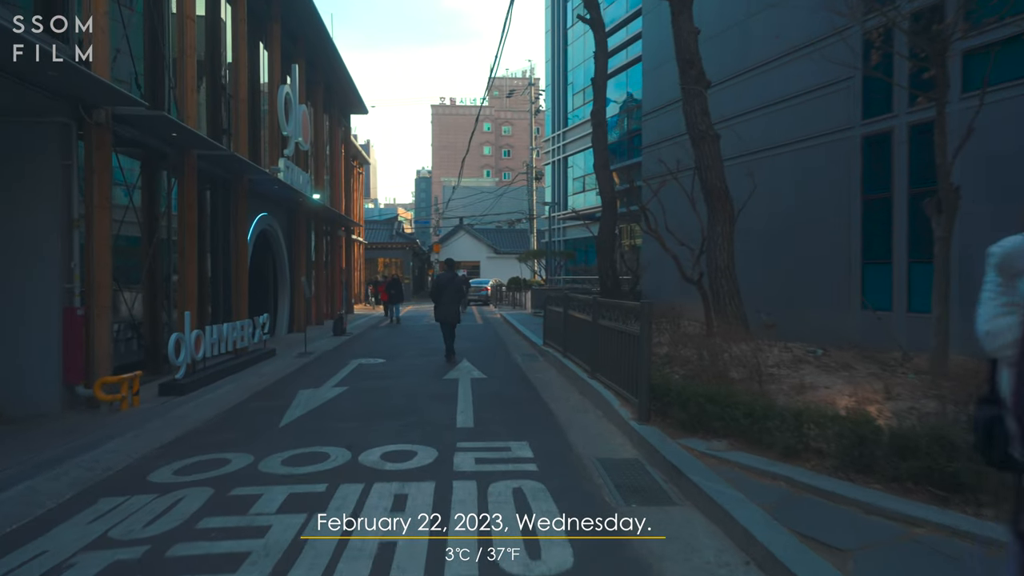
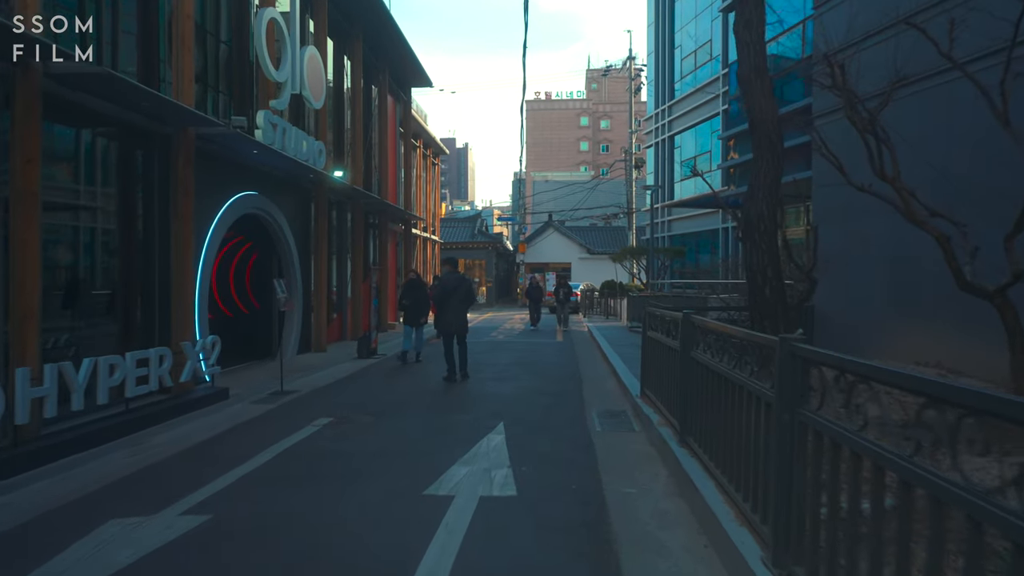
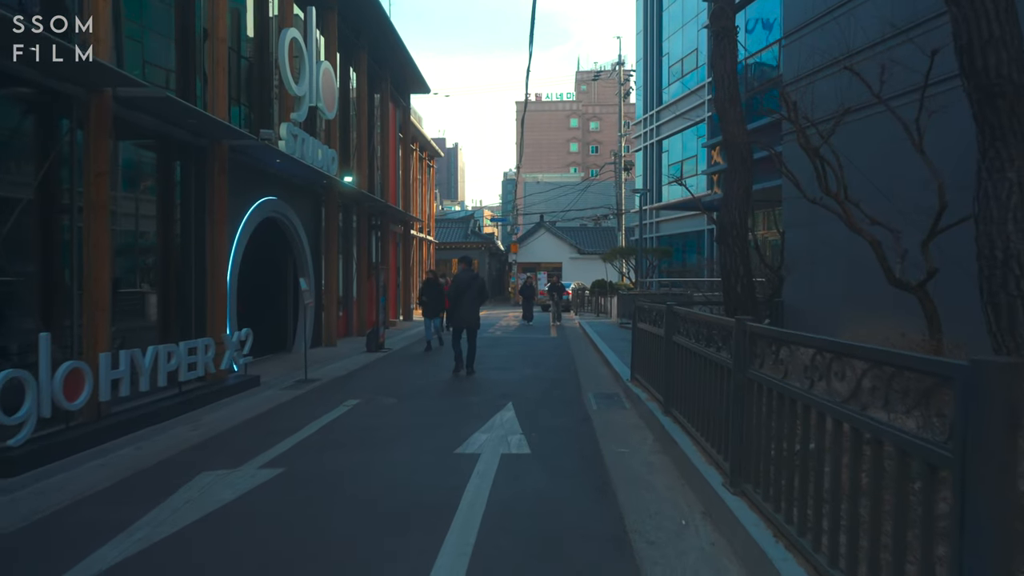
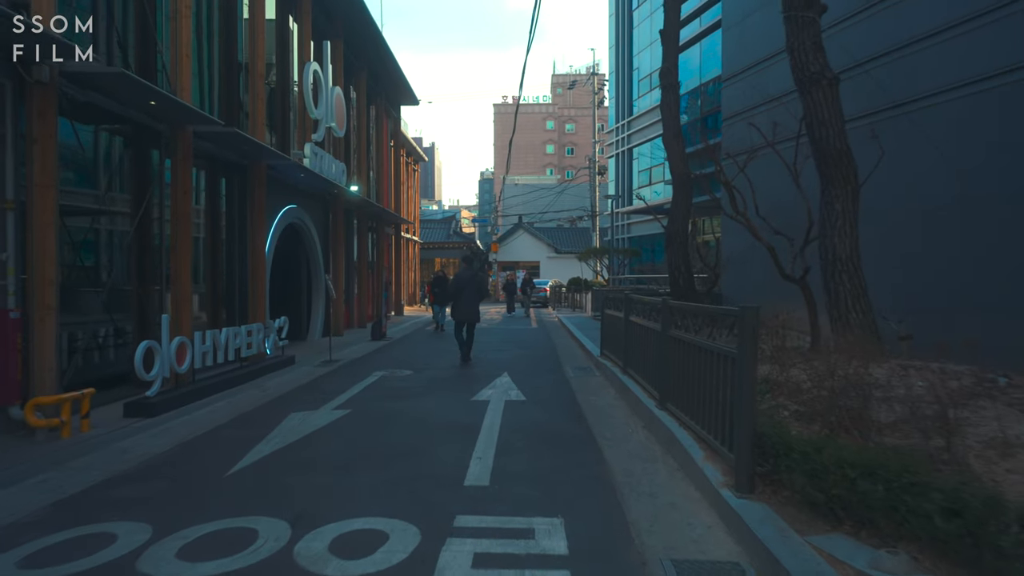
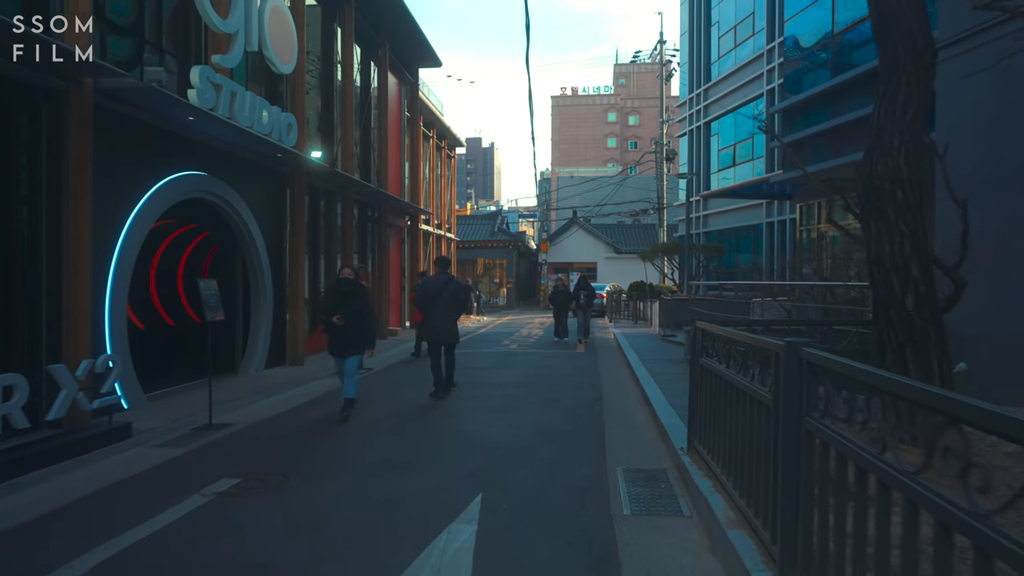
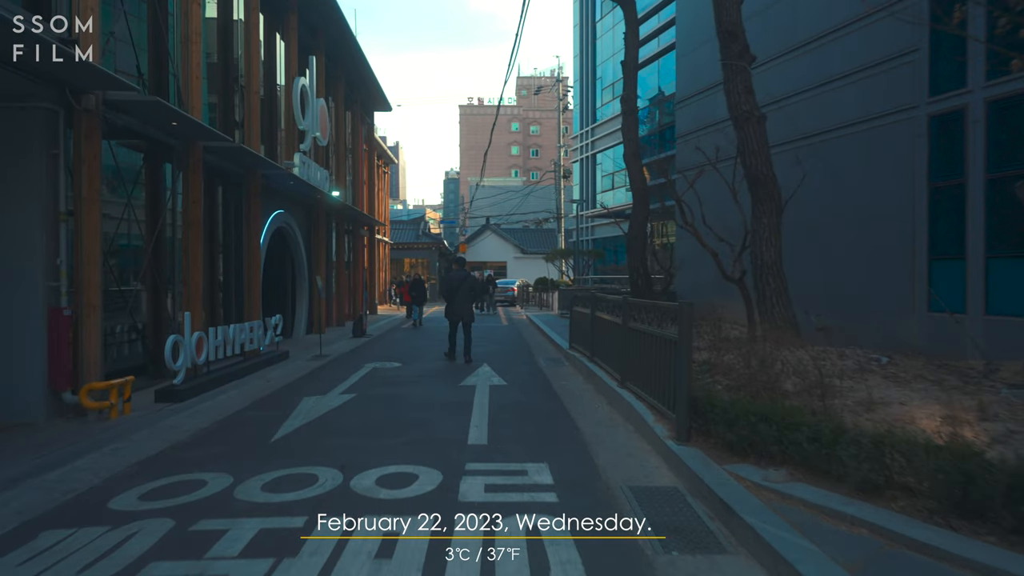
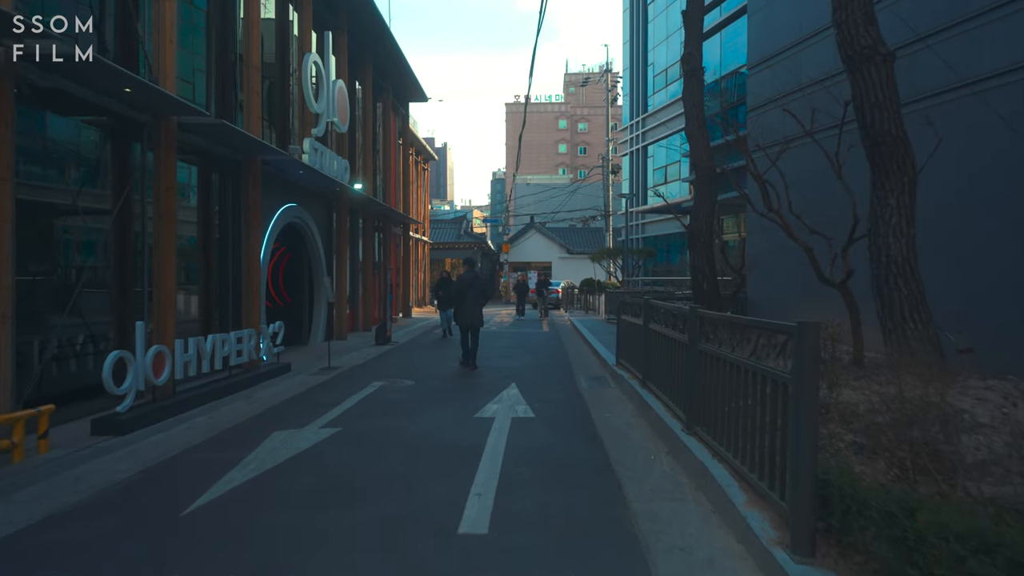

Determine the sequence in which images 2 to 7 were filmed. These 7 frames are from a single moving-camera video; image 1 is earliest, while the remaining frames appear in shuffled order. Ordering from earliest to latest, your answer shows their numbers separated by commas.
6, 4, 7, 3, 2, 5
